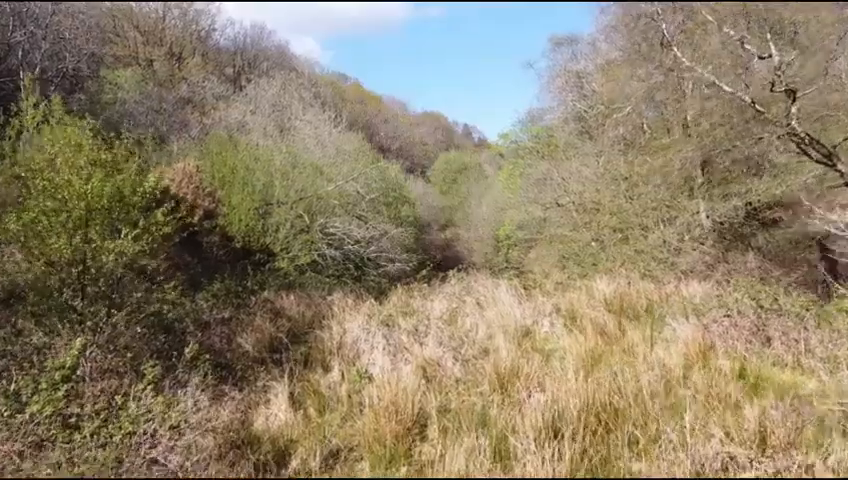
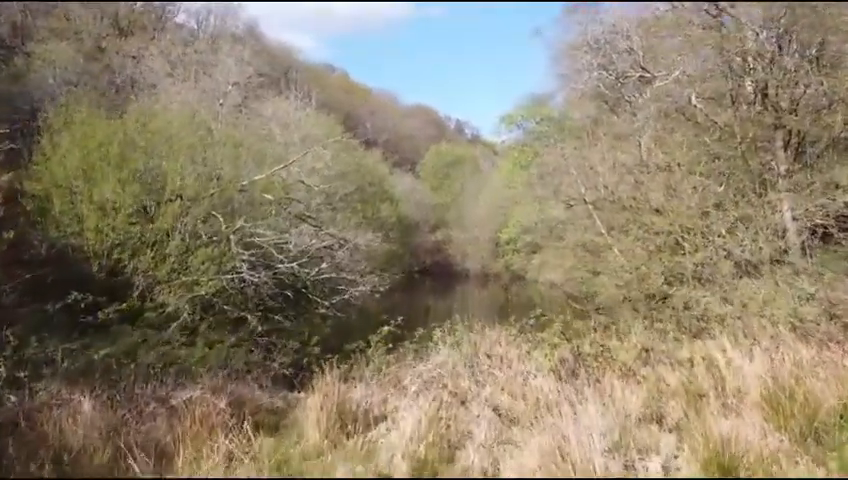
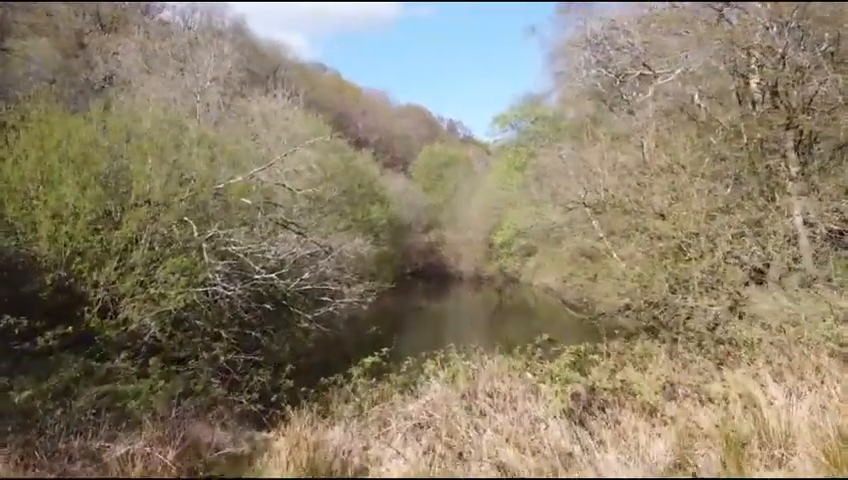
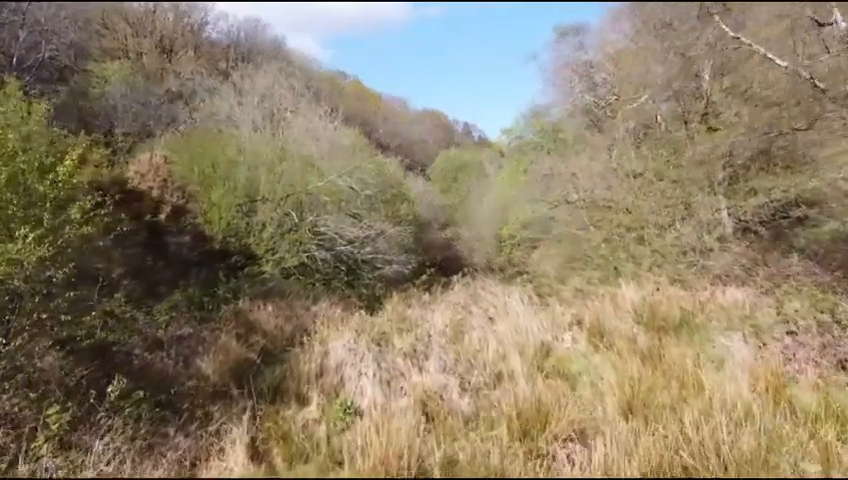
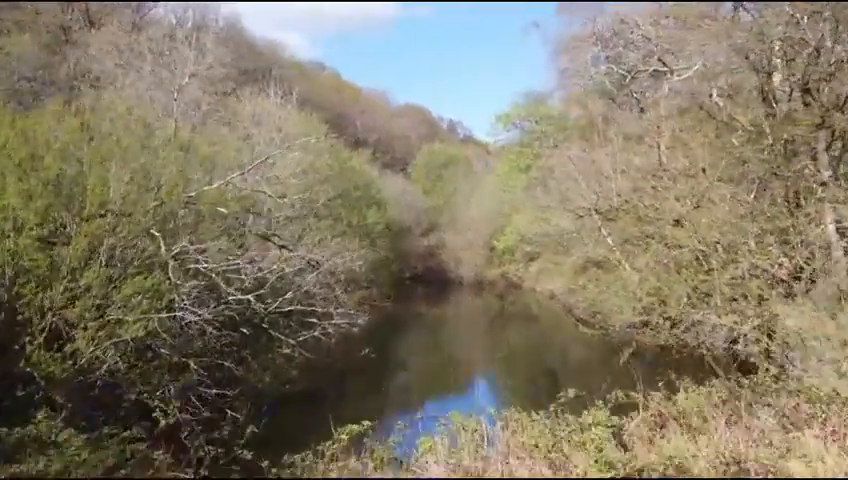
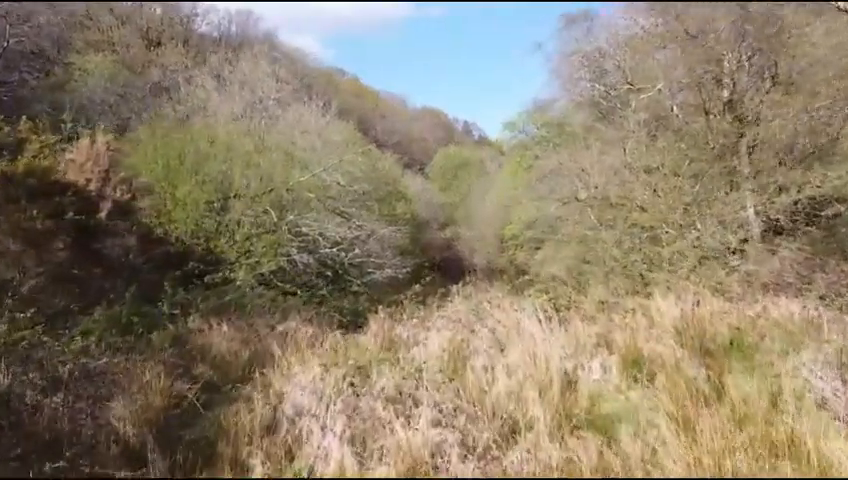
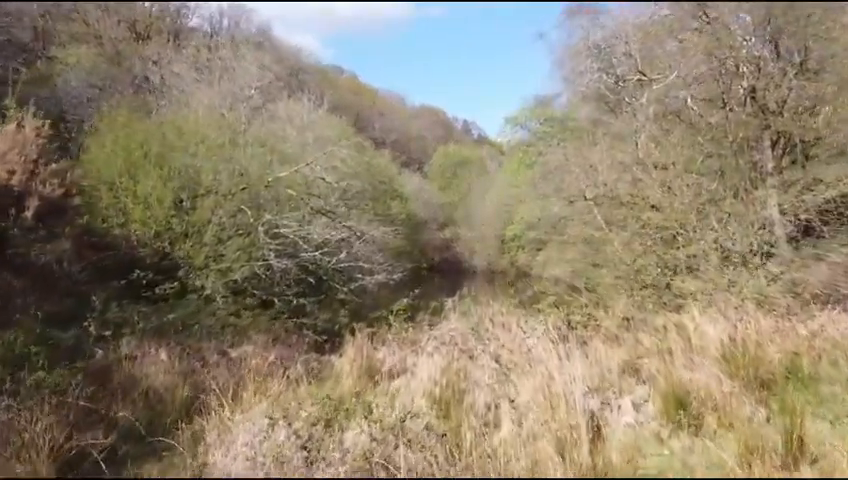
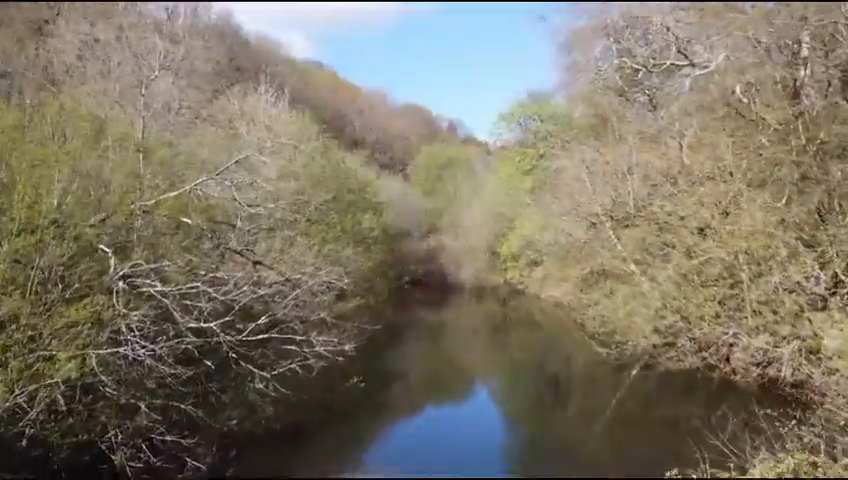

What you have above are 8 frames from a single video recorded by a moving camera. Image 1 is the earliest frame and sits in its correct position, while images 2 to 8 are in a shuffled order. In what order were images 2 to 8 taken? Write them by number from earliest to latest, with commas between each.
4, 6, 7, 2, 3, 5, 8
